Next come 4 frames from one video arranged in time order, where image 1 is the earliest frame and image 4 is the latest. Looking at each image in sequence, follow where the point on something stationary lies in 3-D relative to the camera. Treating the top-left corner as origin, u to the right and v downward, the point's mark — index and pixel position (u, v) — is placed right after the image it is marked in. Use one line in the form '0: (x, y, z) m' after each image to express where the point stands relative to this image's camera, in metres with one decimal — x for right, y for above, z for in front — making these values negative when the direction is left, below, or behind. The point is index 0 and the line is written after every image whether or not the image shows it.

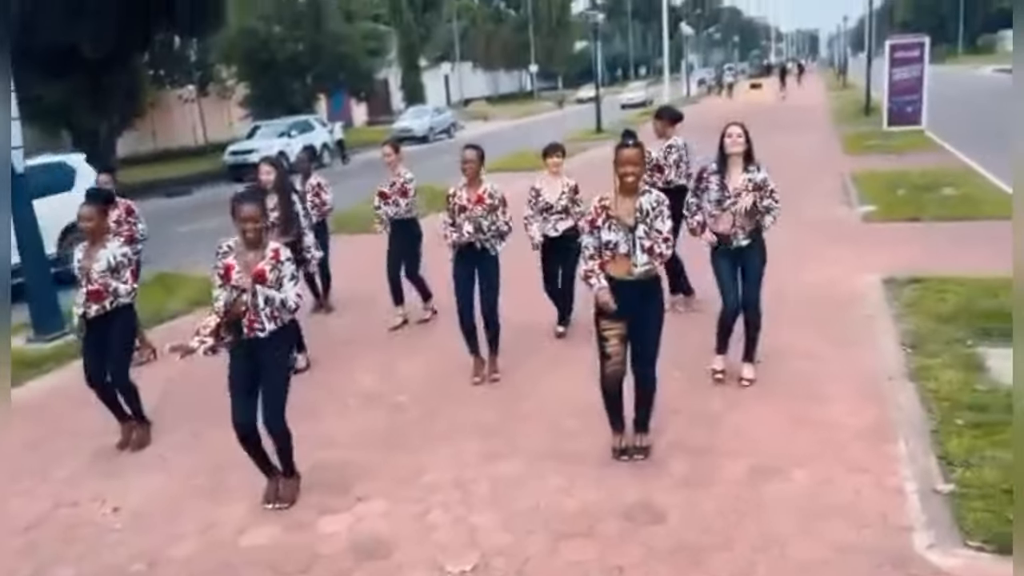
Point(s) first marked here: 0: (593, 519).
0: (+0.4, -1.2, +4.5) m
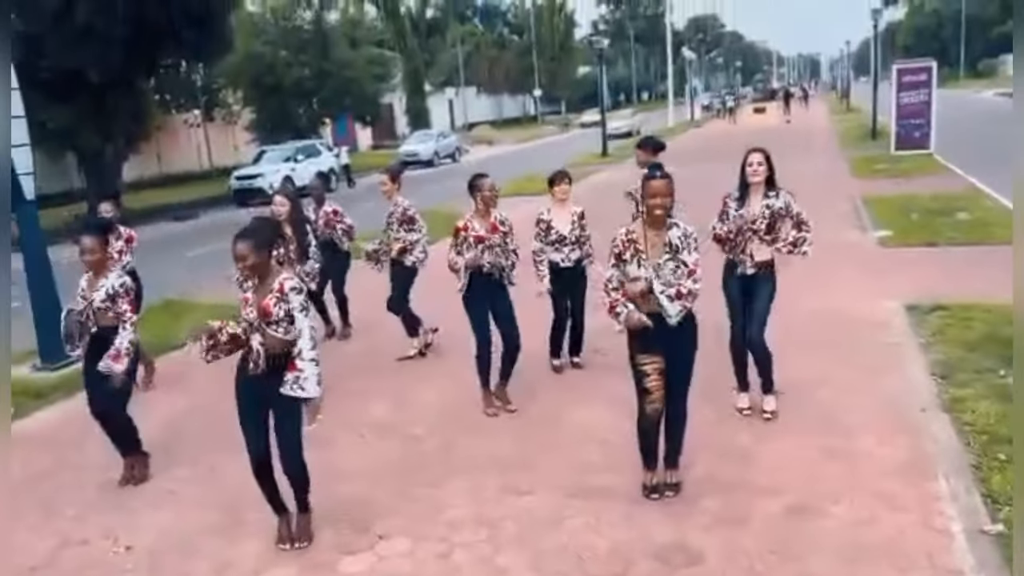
0: (+0.6, -1.4, +4.3) m
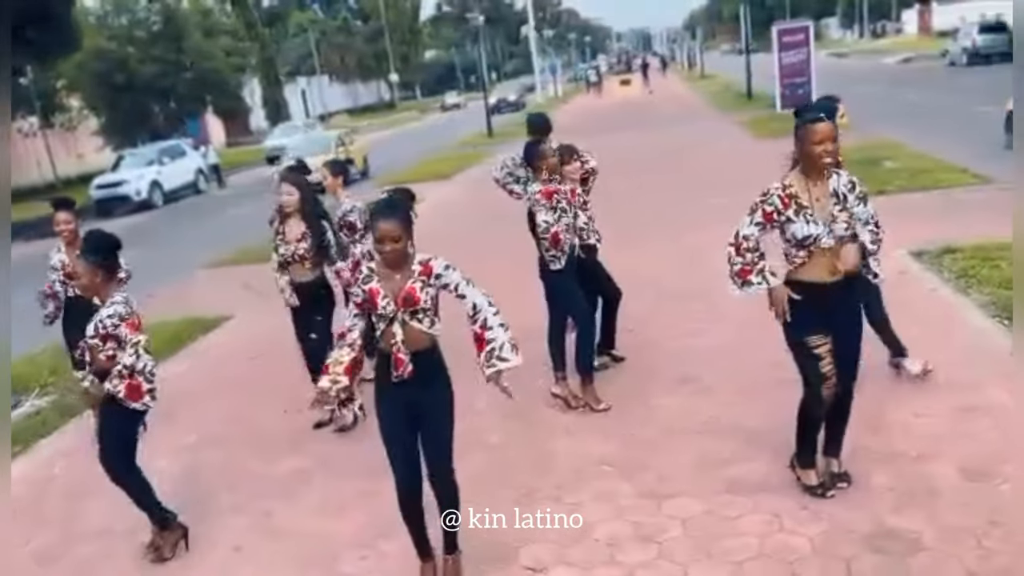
0: (+1.5, -1.2, +3.8) m
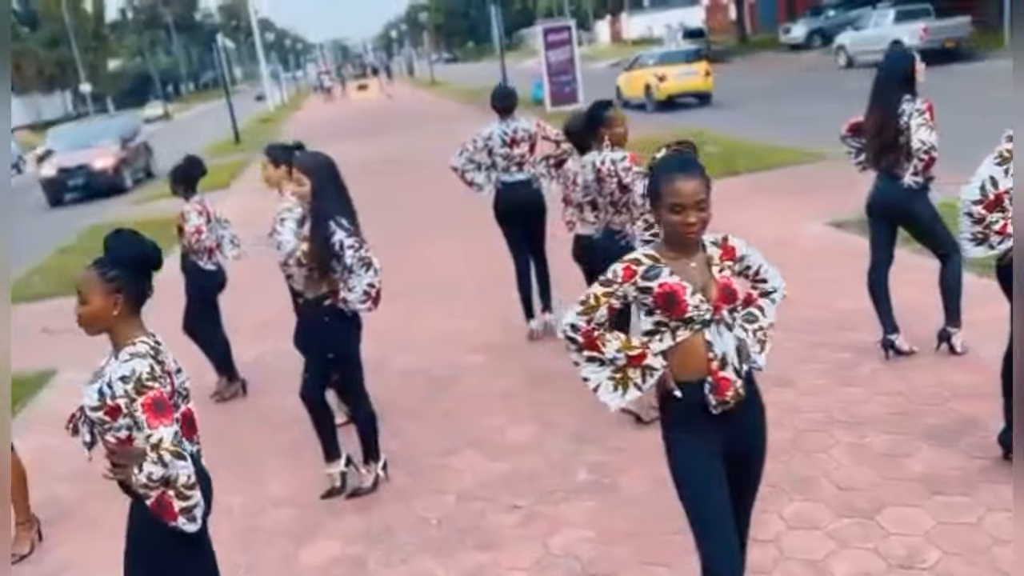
0: (+2.5, -1.0, +3.3) m
